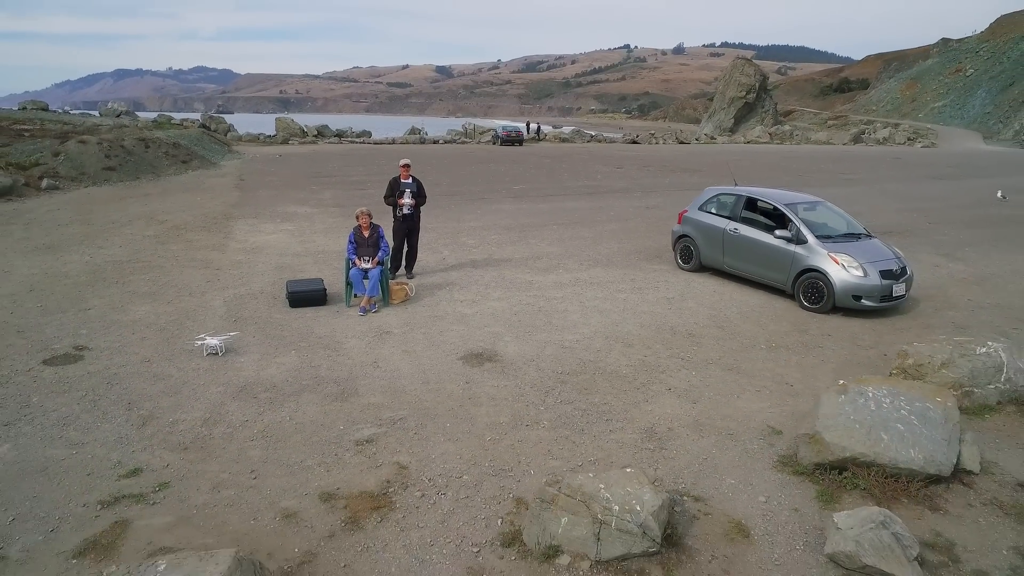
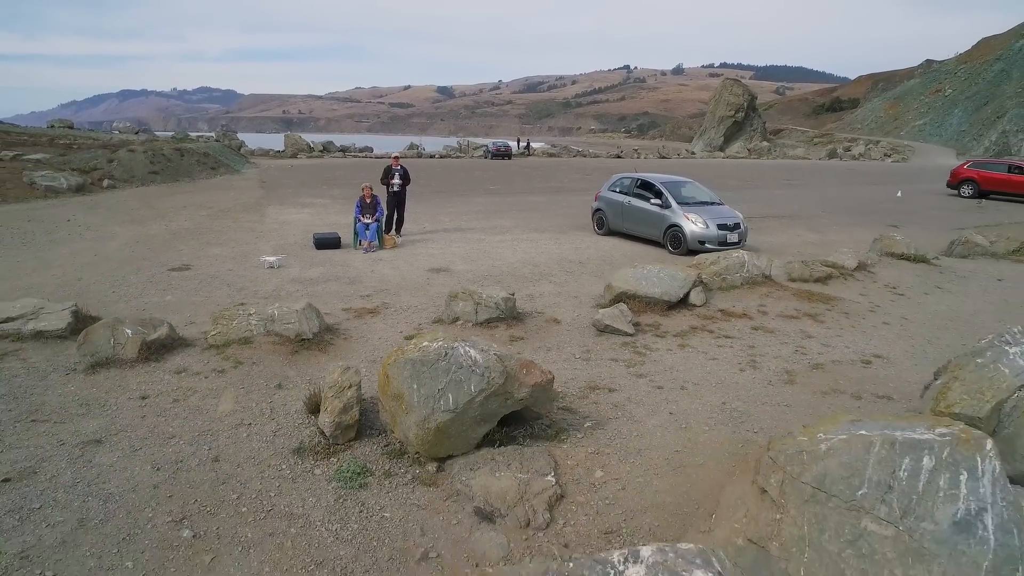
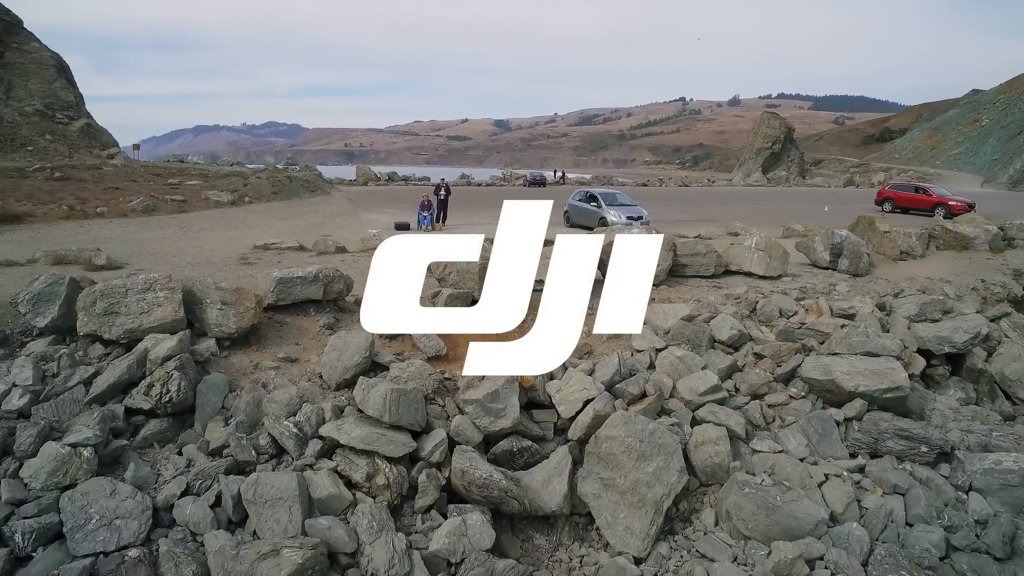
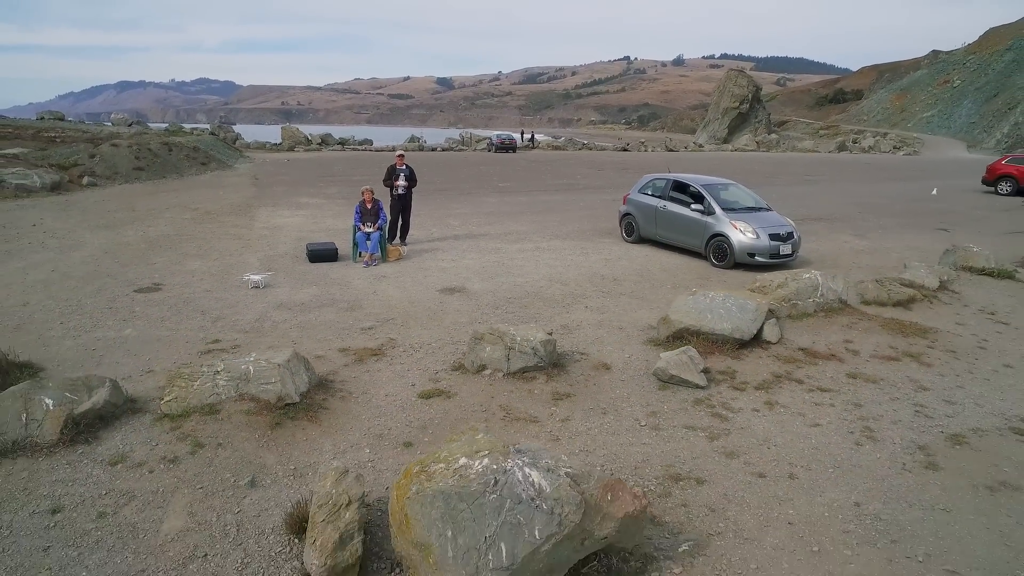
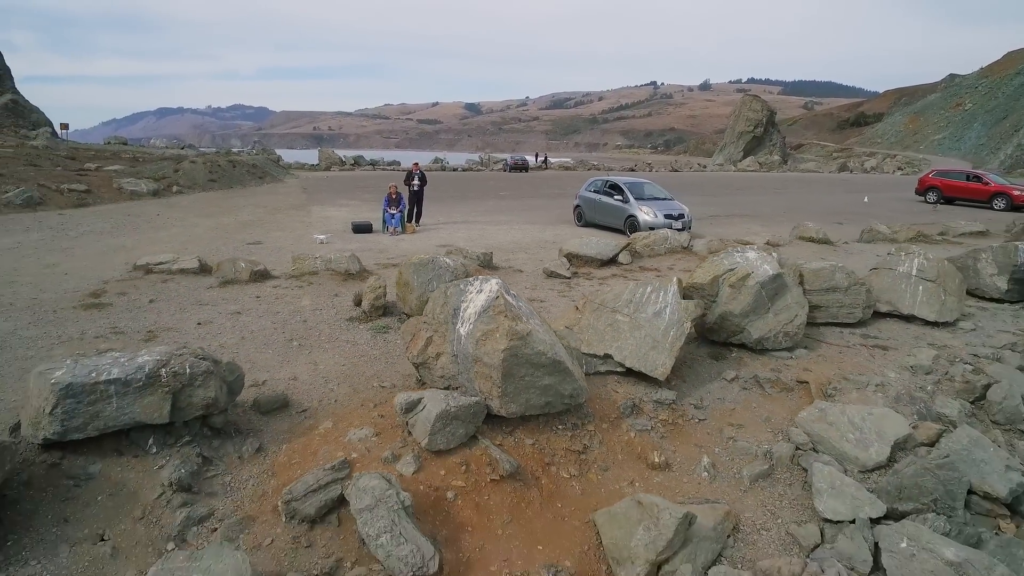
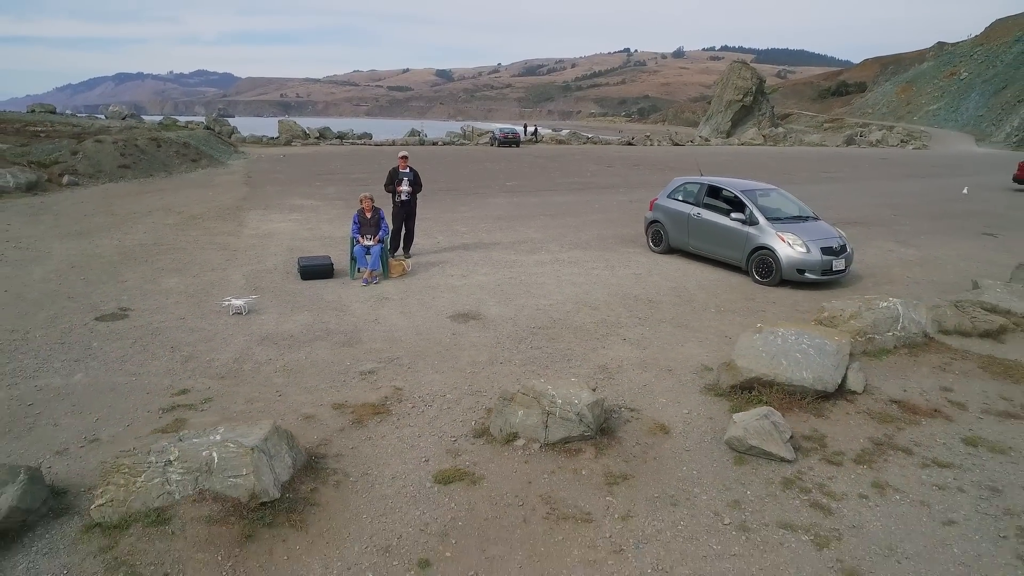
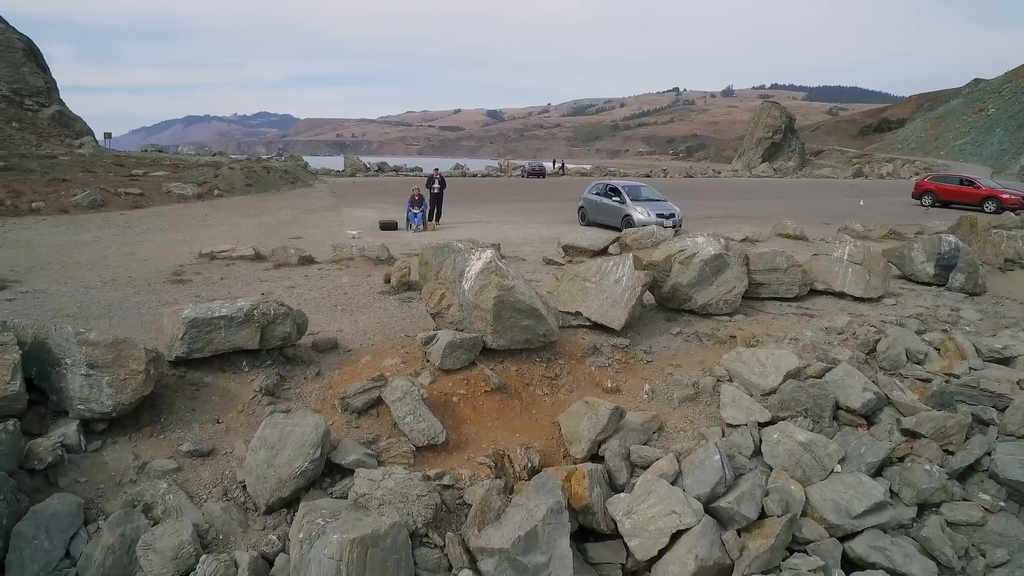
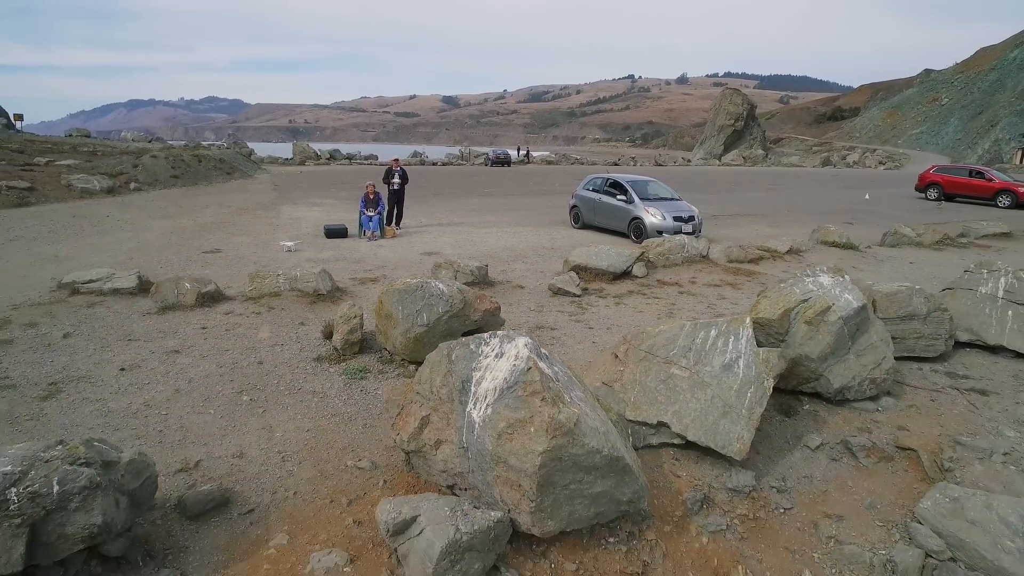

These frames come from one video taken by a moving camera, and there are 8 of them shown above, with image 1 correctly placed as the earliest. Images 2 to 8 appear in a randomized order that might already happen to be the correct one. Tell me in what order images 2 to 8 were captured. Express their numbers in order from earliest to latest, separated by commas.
6, 4, 2, 8, 5, 7, 3
